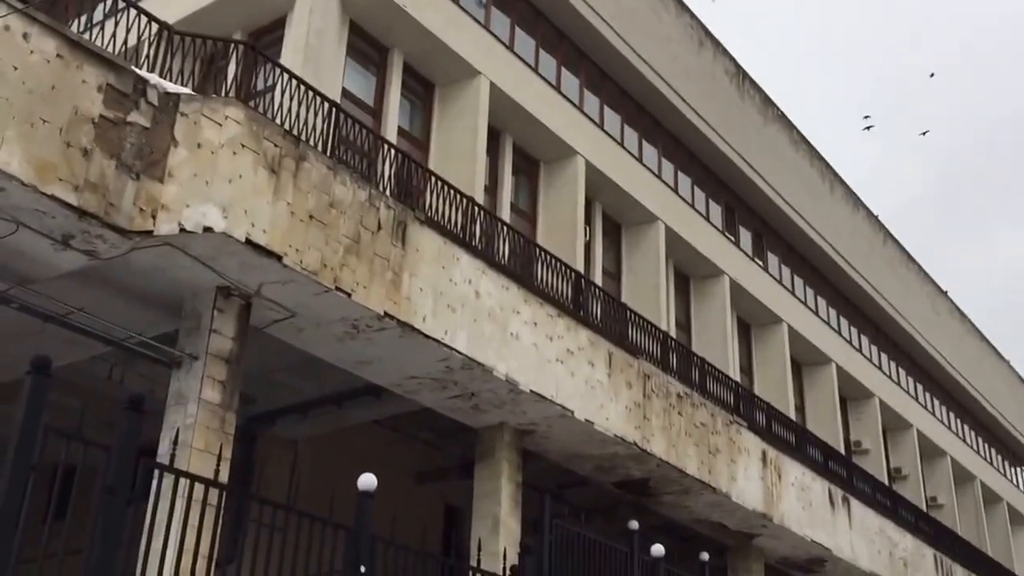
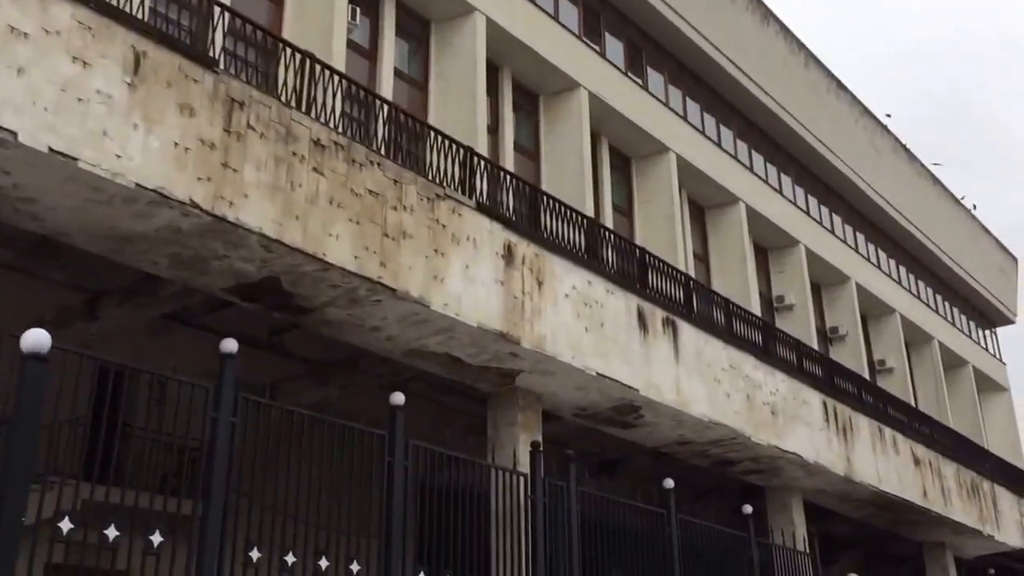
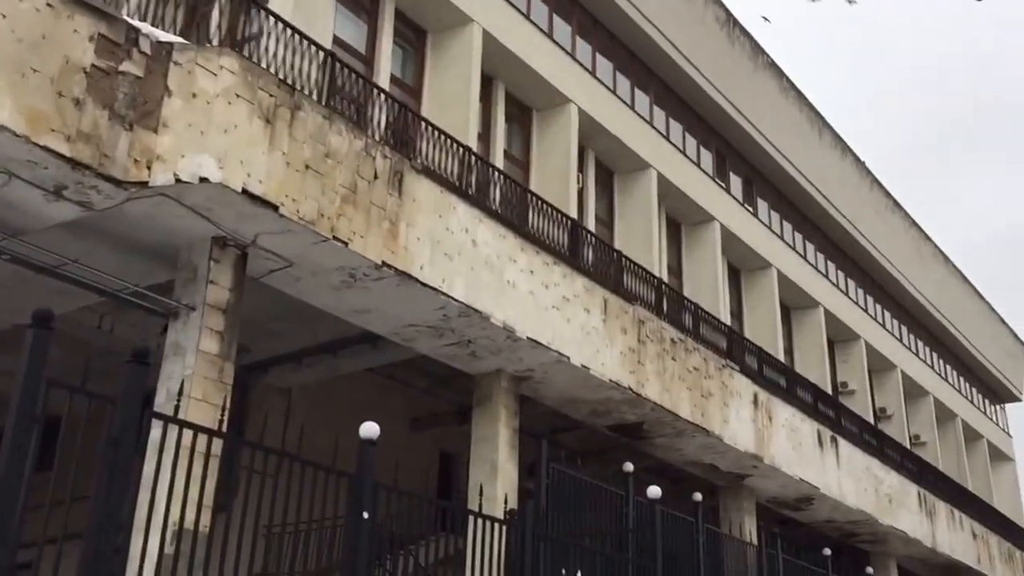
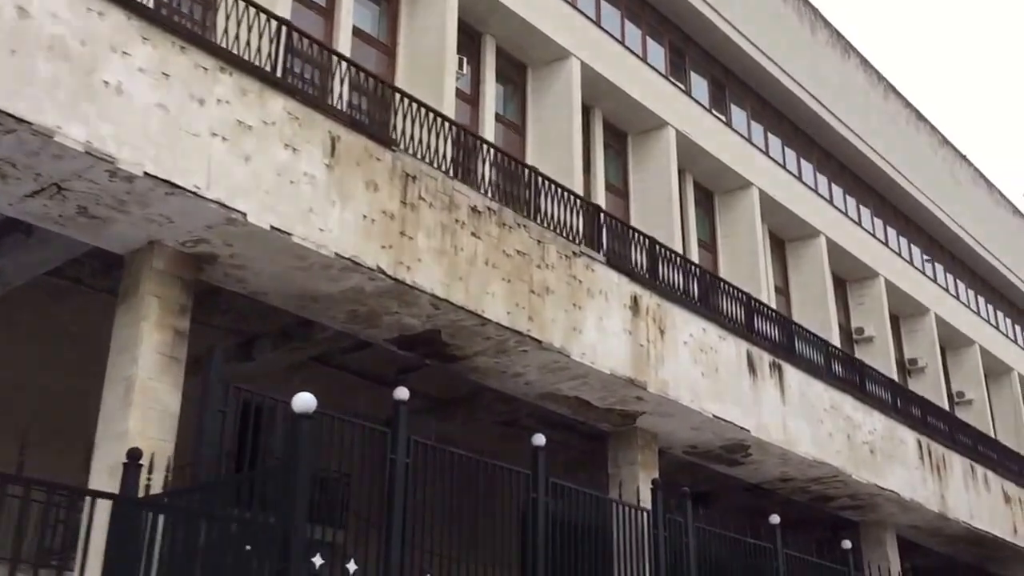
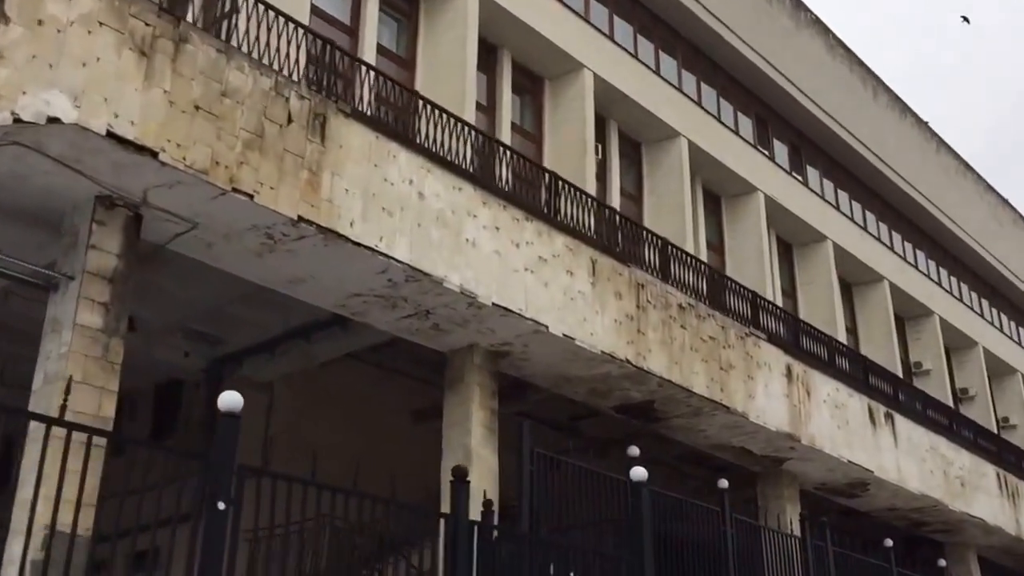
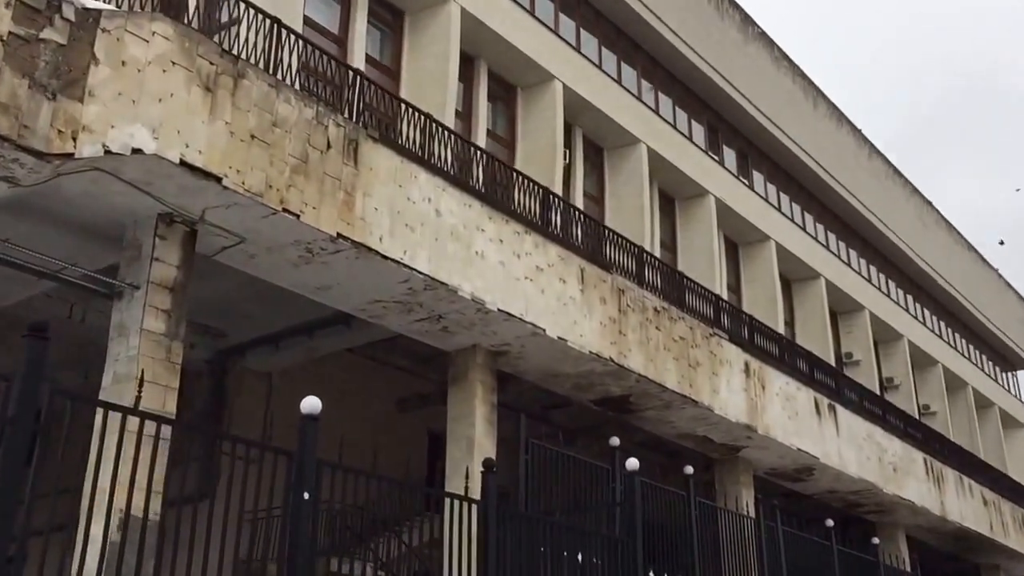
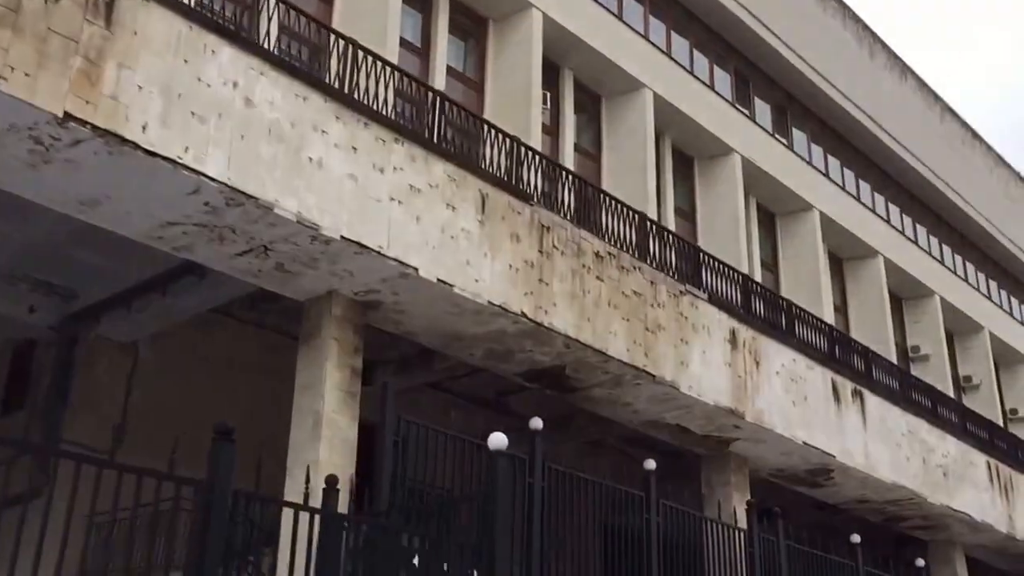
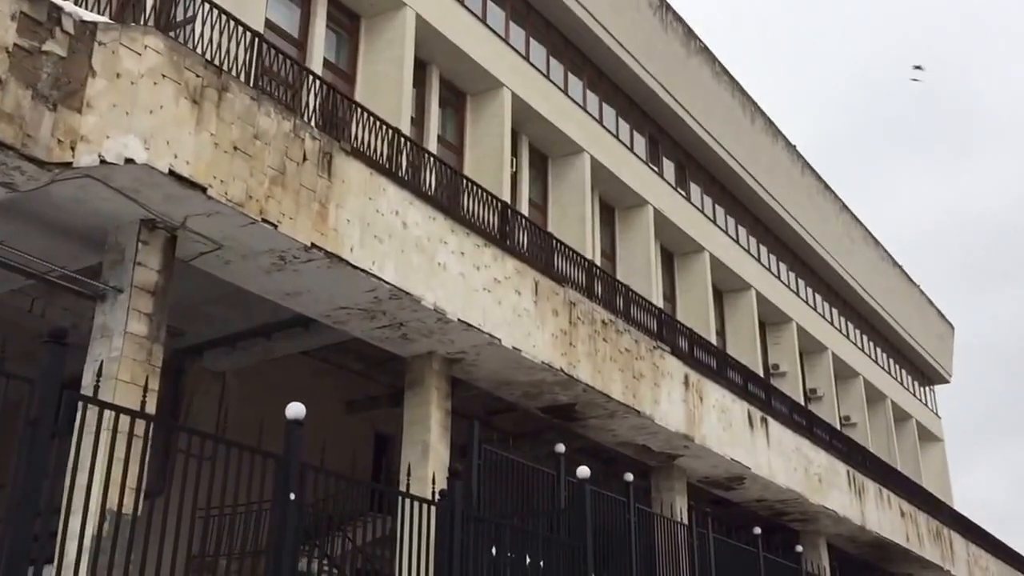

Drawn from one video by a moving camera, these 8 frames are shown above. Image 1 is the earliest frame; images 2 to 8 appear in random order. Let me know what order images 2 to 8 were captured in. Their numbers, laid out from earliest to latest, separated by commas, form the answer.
3, 8, 6, 5, 7, 4, 2
